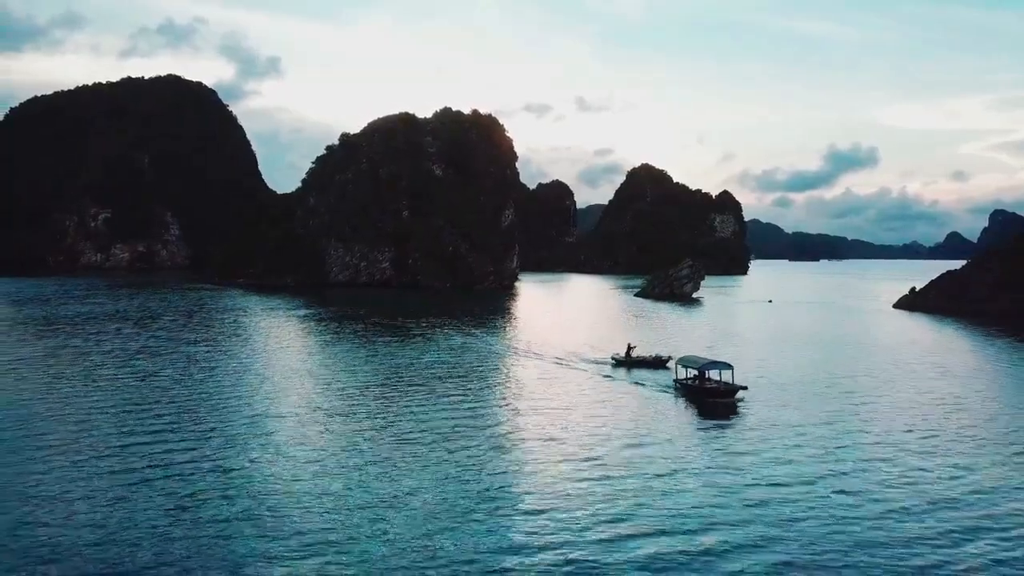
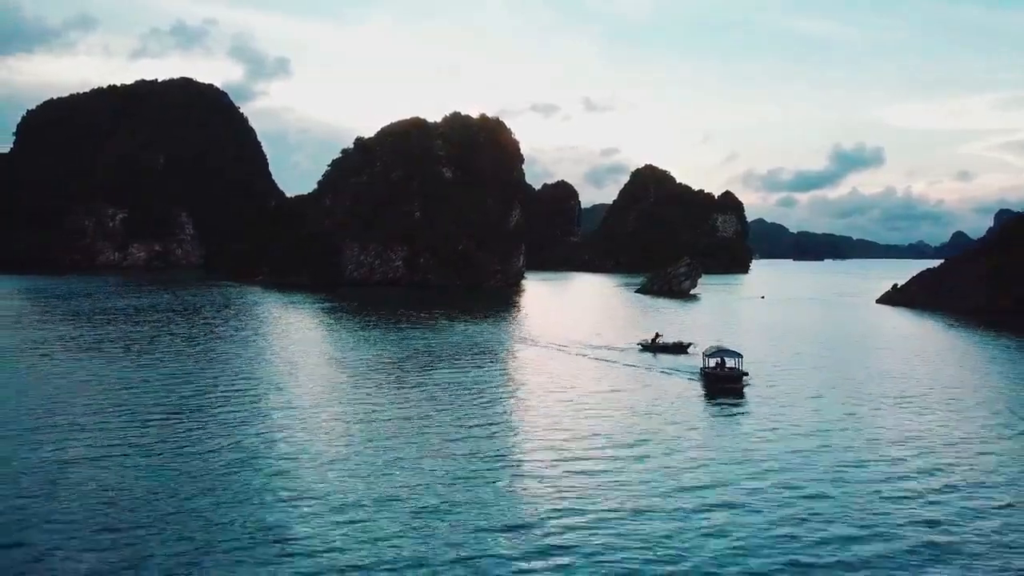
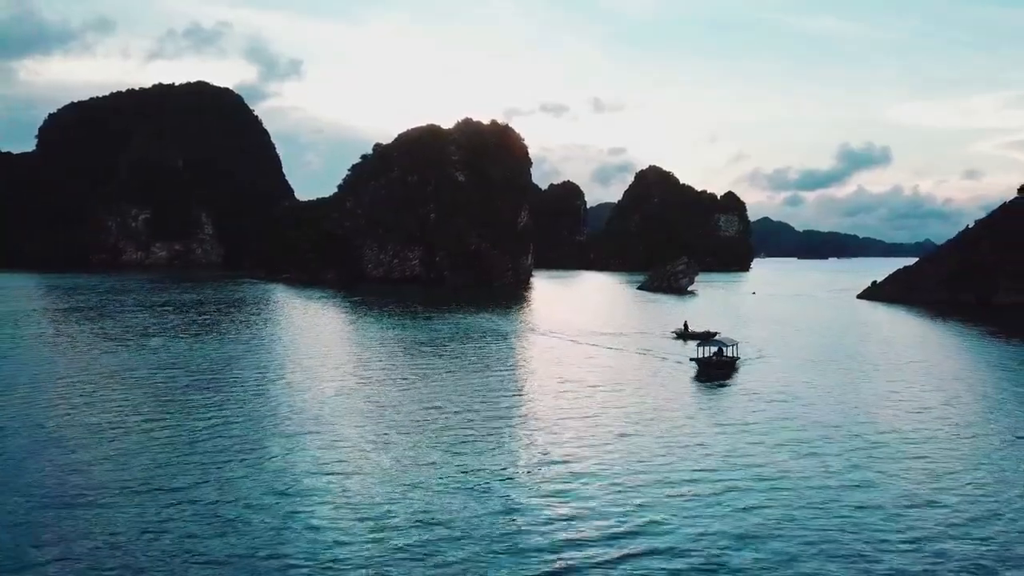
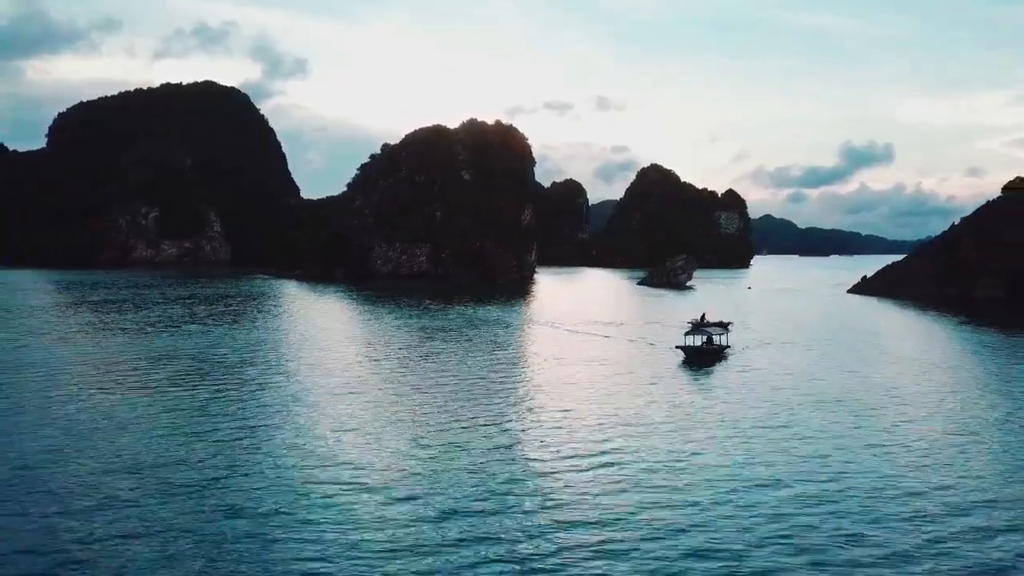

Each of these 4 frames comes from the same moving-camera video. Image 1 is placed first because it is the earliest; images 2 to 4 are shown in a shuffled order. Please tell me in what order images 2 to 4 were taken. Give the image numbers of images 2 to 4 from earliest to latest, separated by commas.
2, 3, 4
